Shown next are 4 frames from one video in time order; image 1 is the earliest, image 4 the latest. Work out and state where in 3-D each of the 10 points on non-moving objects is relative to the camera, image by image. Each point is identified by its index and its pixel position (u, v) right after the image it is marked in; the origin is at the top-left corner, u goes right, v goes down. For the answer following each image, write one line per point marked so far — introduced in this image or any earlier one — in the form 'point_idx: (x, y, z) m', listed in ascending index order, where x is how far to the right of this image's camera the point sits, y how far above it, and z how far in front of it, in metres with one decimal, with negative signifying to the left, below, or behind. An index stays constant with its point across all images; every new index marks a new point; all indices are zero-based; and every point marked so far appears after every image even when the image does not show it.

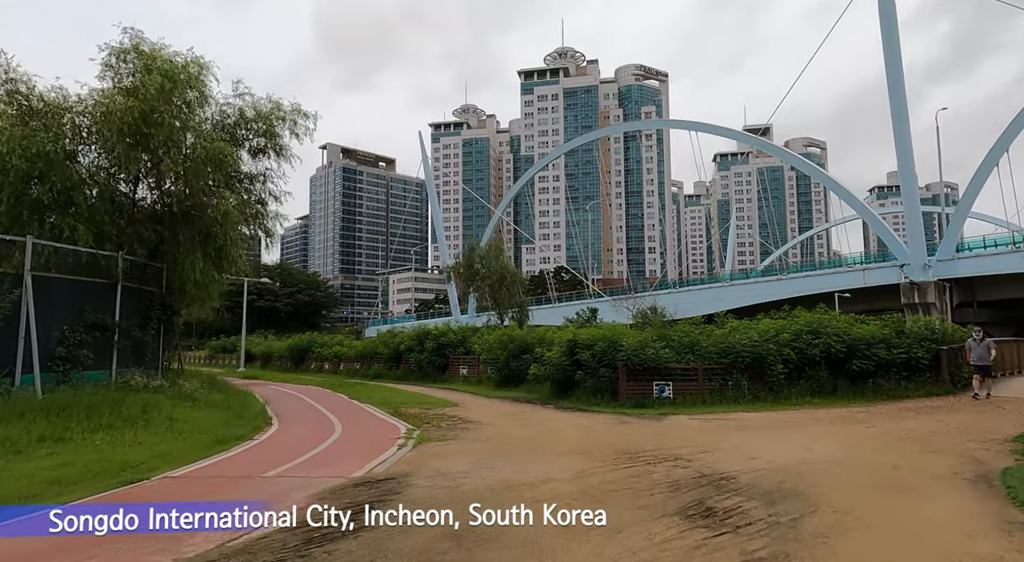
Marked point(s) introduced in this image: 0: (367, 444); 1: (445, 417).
0: (-3.0, -3.5, +15.1) m
1: (-1.8, -3.6, +19.3) m
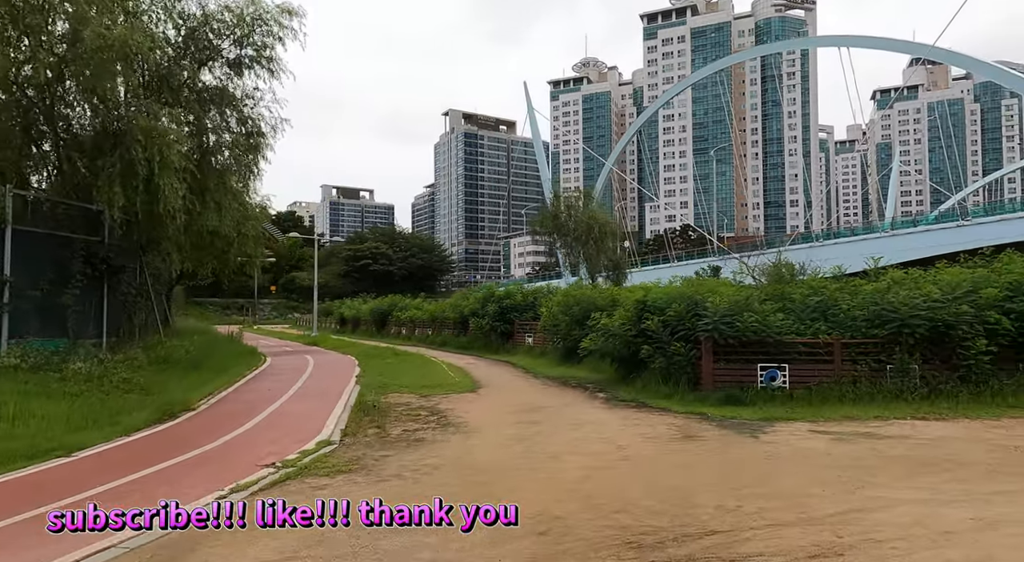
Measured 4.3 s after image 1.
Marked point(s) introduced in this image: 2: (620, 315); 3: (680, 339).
0: (-3.6, -2.4, +8.9) m
1: (-1.6, -2.3, +12.8) m
2: (+2.6, -0.8, +17.5) m
3: (+3.6, -1.2, +15.4) m
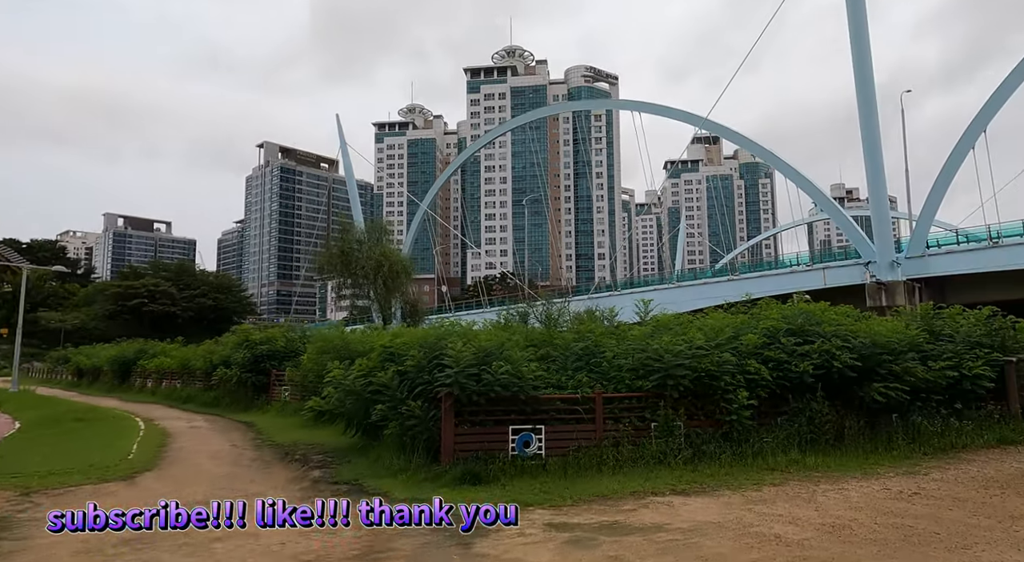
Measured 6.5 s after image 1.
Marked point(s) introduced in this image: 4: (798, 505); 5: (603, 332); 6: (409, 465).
0: (-7.0, -2.6, +4.3) m
1: (-6.0, -2.8, +8.6) m
2: (-3.0, -1.7, +14.2) m
3: (-1.6, -2.0, +12.4) m
4: (+4.1, -3.2, +10.4) m
5: (+1.8, -1.1, +14.8) m
6: (-1.7, -3.1, +12.2) m
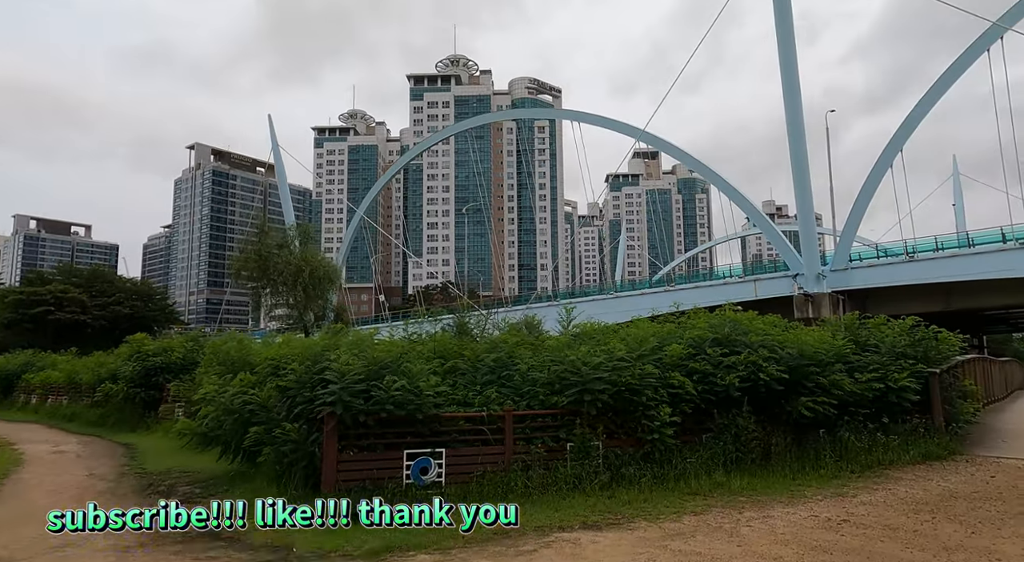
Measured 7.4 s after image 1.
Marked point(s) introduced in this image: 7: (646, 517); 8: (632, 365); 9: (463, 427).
0: (-7.9, -2.5, +2.2) m
1: (-7.3, -2.8, +6.6) m
2: (-4.8, -1.8, +12.5) m
3: (-3.2, -2.1, +10.8) m
4: (+2.7, -3.3, +9.2) m
5: (0.0, -1.2, +13.5) m
6: (-3.3, -3.2, +10.6) m
7: (+1.9, -3.3, +10.0) m
8: (+1.9, -1.4, +11.7) m
9: (-0.8, -2.3, +10.9) m
